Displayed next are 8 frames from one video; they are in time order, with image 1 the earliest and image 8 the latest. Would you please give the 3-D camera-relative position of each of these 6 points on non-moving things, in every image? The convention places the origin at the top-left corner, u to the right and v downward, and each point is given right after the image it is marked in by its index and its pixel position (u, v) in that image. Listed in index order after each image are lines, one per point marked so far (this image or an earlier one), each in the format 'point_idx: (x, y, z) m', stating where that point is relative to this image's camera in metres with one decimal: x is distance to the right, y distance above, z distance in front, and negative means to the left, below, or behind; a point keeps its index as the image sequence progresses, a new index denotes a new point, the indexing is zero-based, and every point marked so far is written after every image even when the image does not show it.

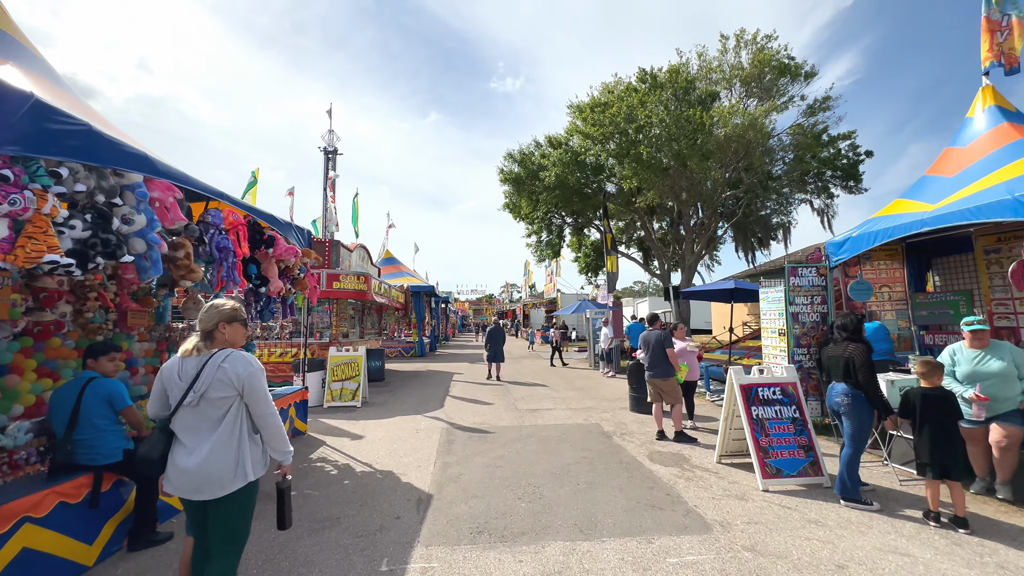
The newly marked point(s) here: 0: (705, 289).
0: (+4.0, 0.0, +9.5) m
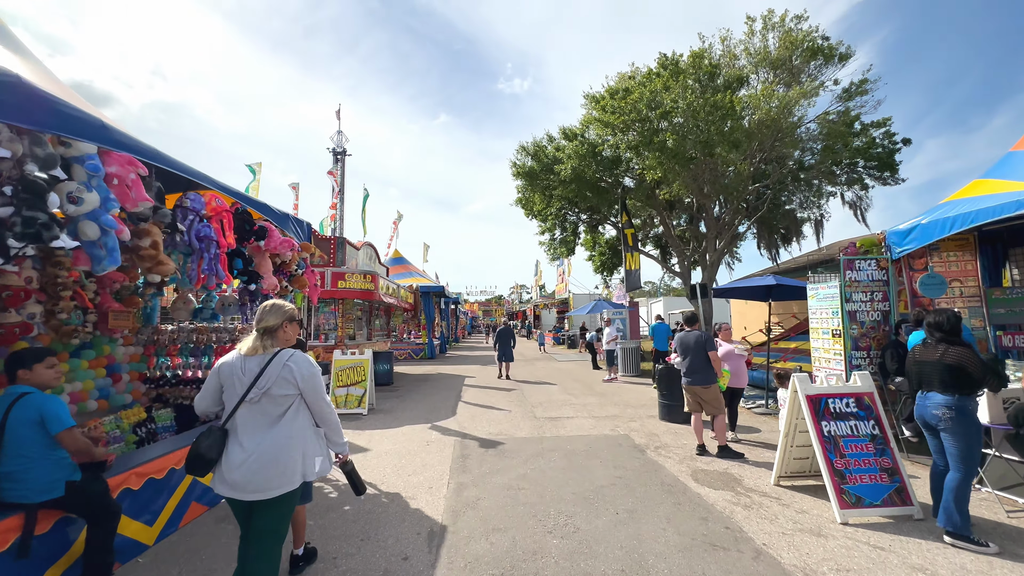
0: (+4.3, 0.0, +8.7) m
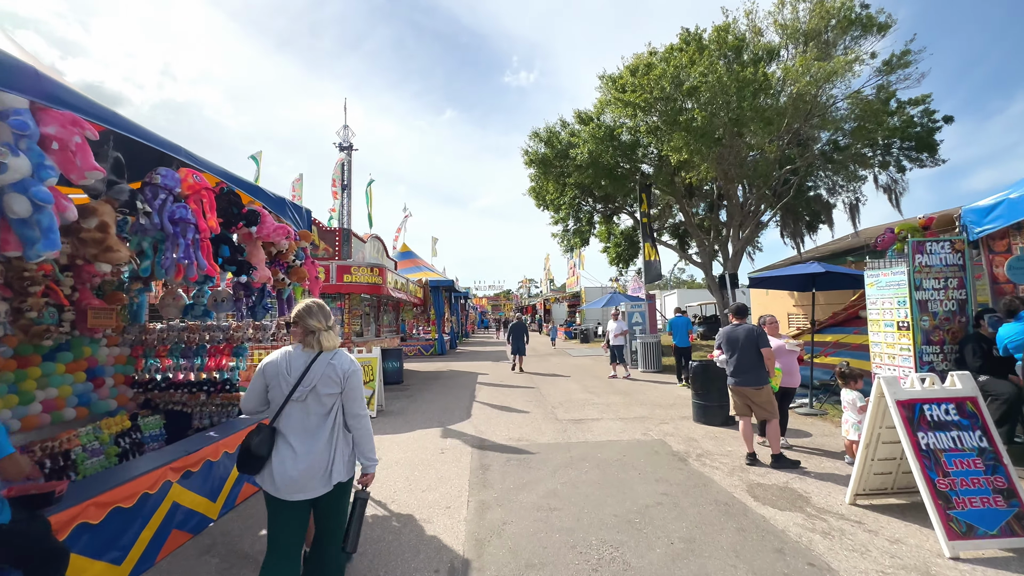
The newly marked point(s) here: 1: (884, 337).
0: (+4.7, +0.2, +8.0) m
1: (+4.8, -0.6, +5.7) m
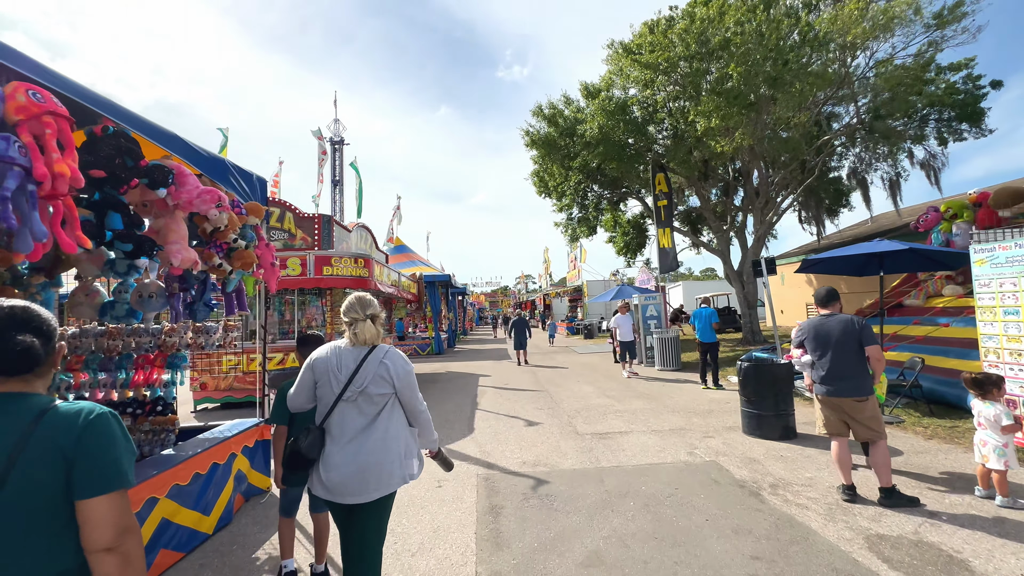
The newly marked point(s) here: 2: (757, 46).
0: (+4.8, +0.5, +6.7) m
1: (+4.9, -0.4, +4.5) m
2: (+4.7, +4.6, +8.6) m
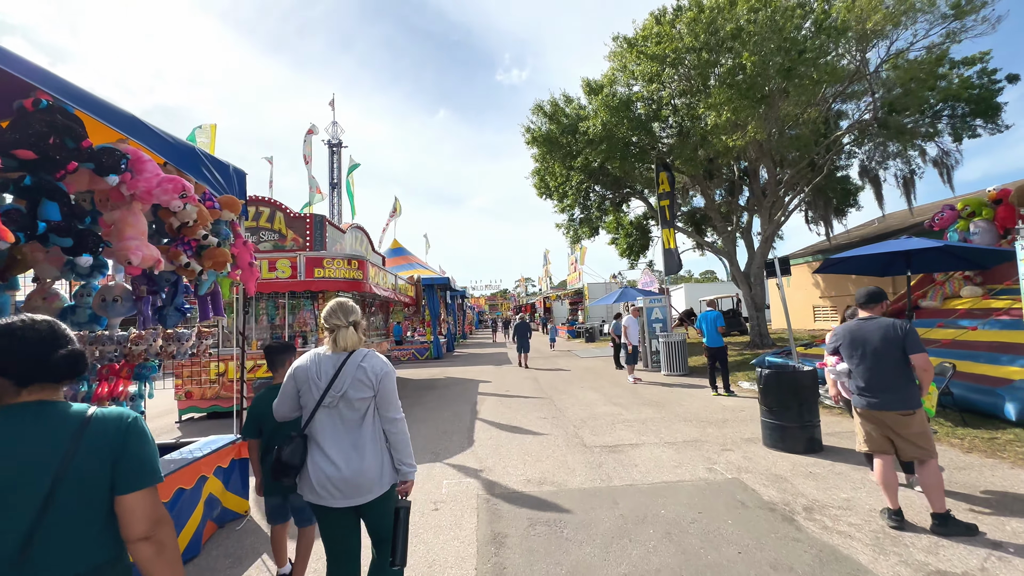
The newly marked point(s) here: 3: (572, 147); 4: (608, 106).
0: (+4.8, +0.5, +6.3) m
1: (+4.9, -0.4, +4.0) m
2: (+4.7, +4.6, +8.2) m
3: (+1.8, +4.3, +13.6) m
4: (+2.5, +4.8, +11.9) m
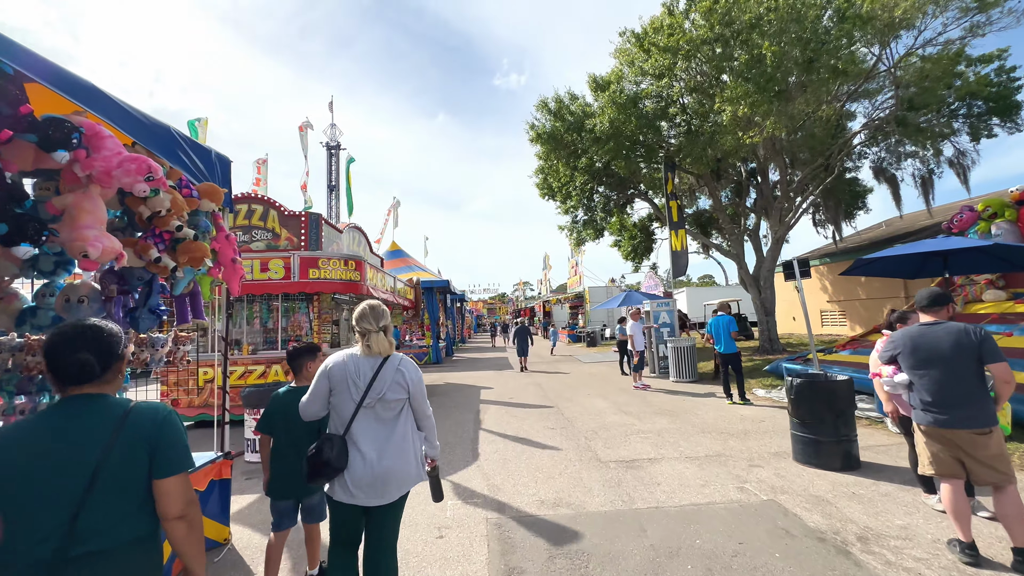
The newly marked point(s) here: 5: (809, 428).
0: (+4.9, +0.4, +5.9) m
1: (+5.1, -0.4, +3.6) m
2: (+4.8, +4.6, +7.9) m
3: (+1.9, +4.2, +13.2) m
4: (+2.6, +4.7, +11.5) m
5: (+3.3, -1.5, +5.0) m
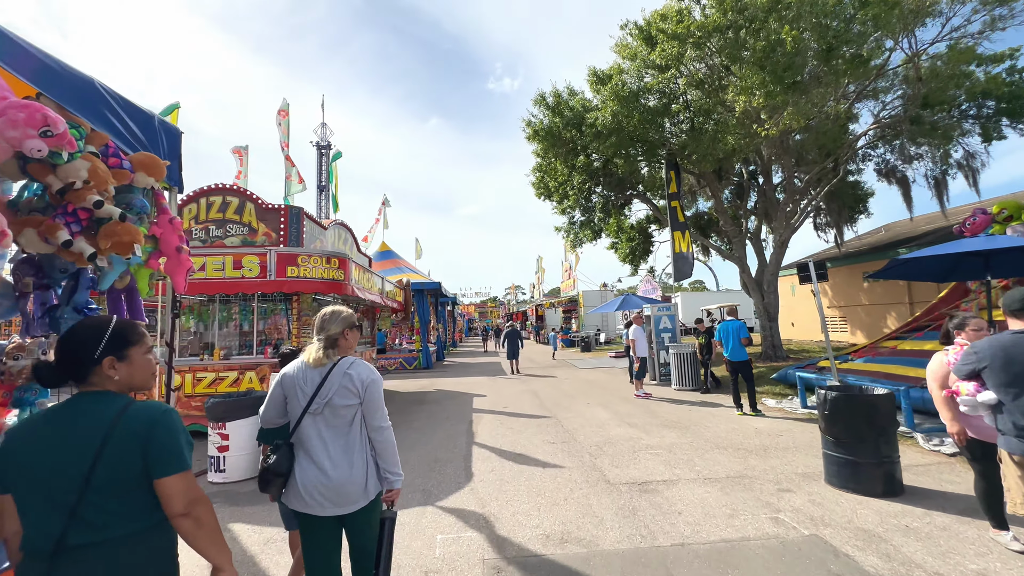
0: (+4.9, +0.4, +5.4) m
1: (+5.1, -0.4, +3.1) m
2: (+4.8, +4.5, +7.4) m
3: (+1.8, +4.1, +12.7) m
4: (+2.5, +4.7, +11.0) m
5: (+3.3, -1.6, +4.4) m
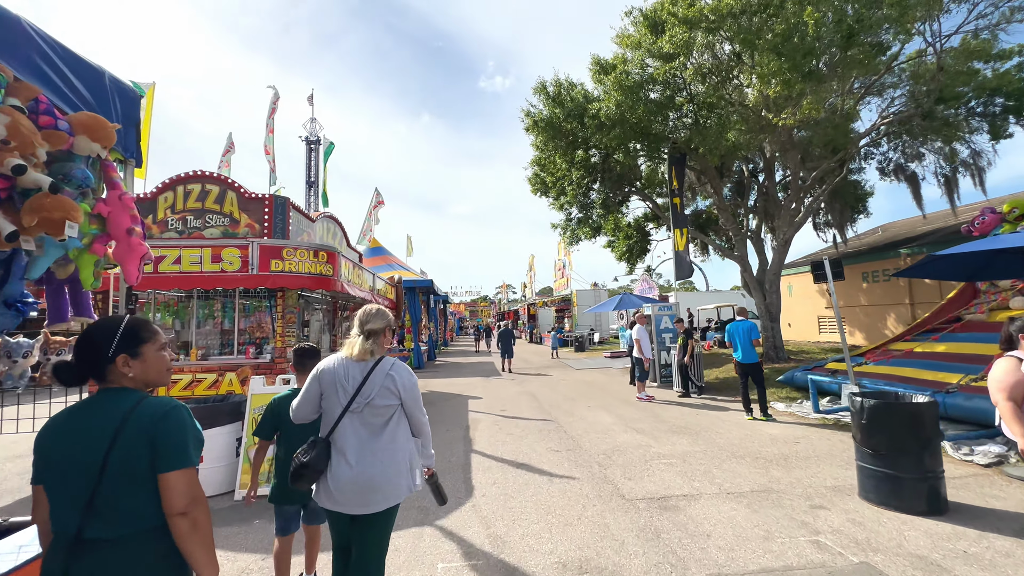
0: (+5.0, +0.4, +5.0) m
1: (+5.2, -0.4, +2.8) m
2: (+4.9, +4.5, +7.0) m
3: (+1.7, +4.1, +12.2) m
4: (+2.5, +4.7, +10.6) m
5: (+3.4, -1.5, +4.0) m
